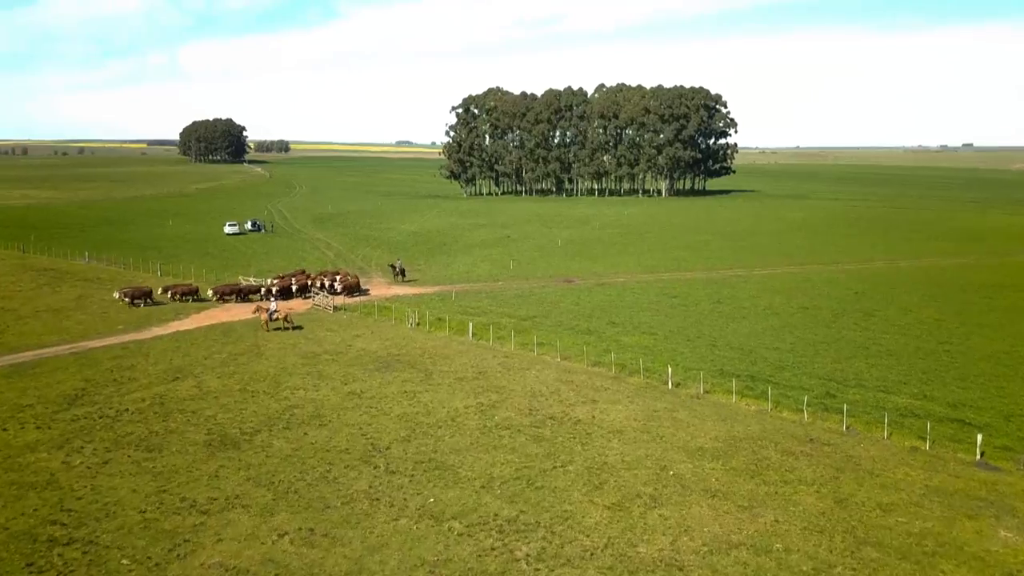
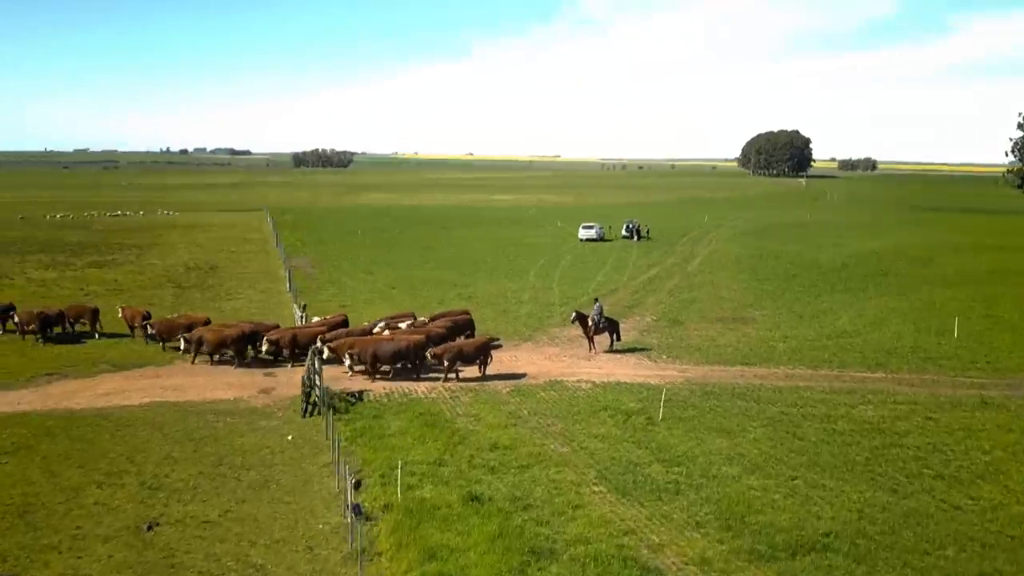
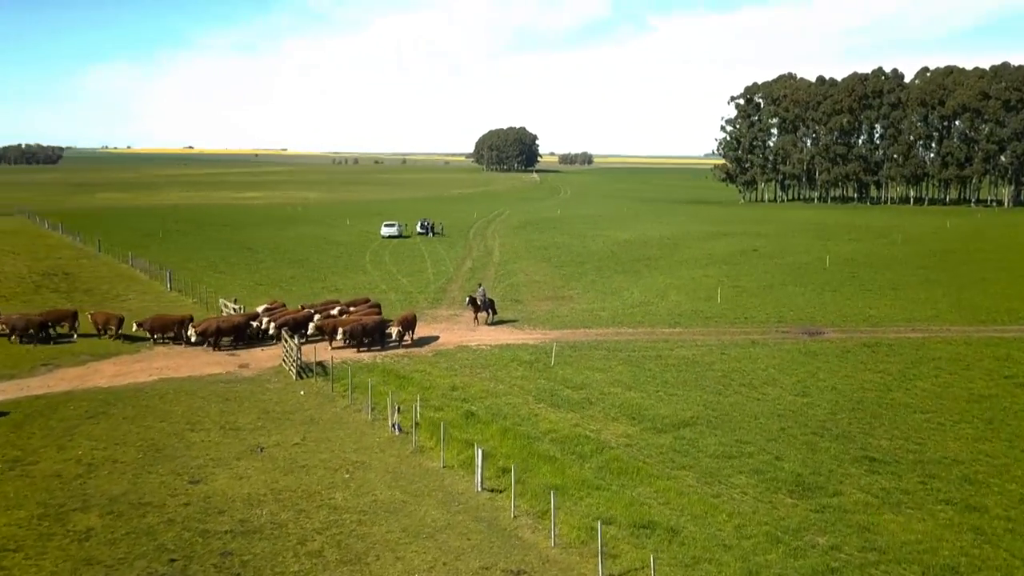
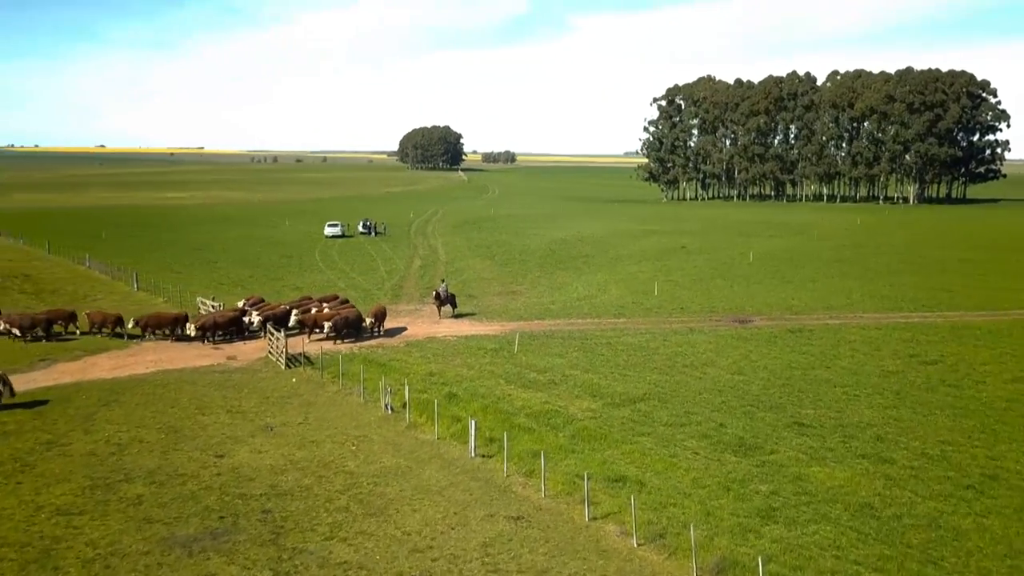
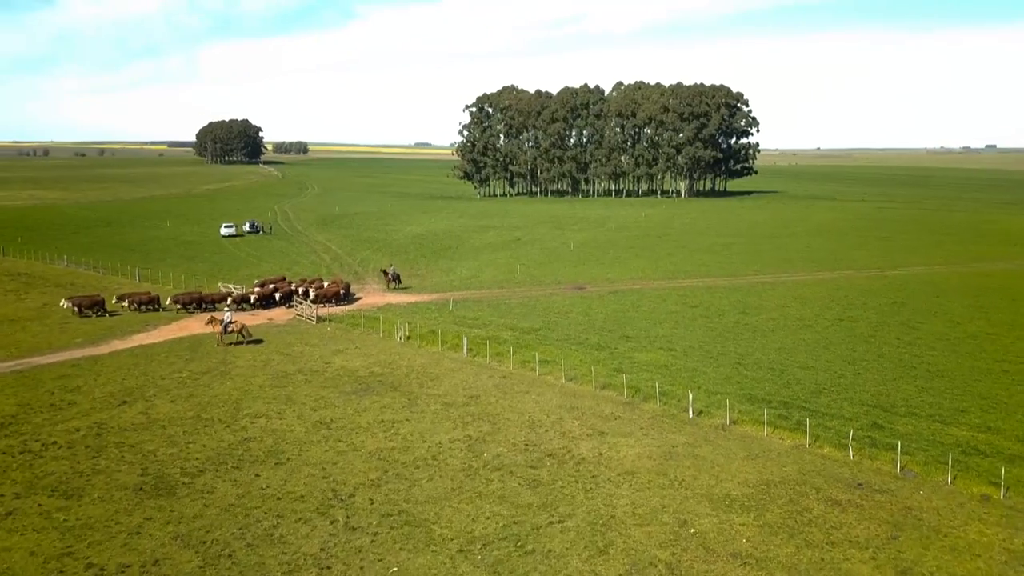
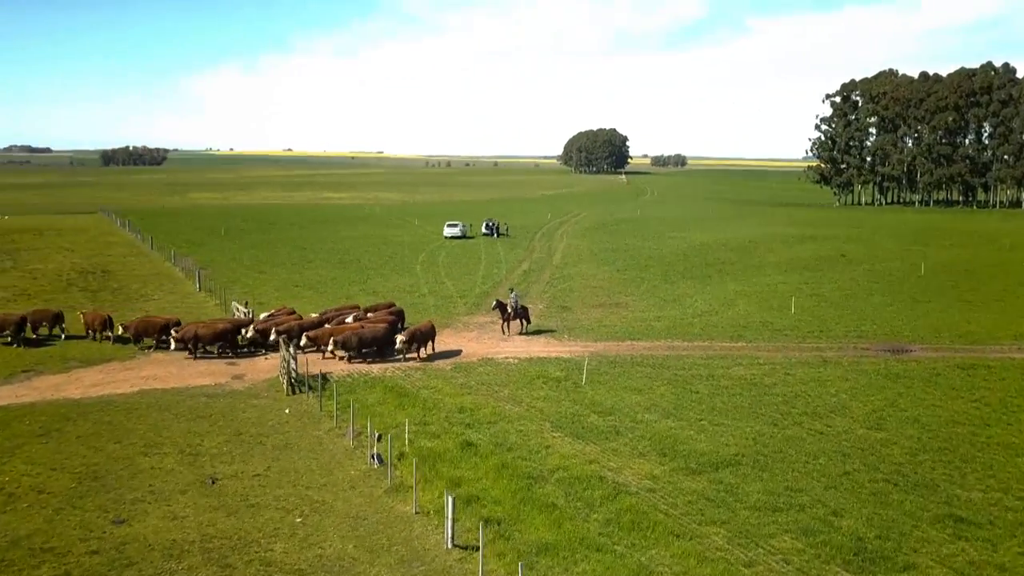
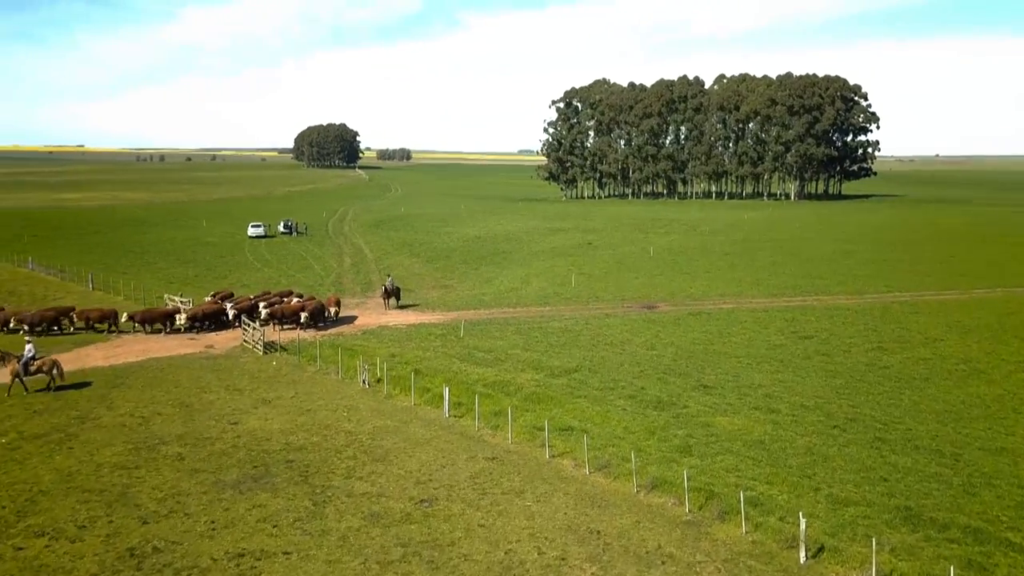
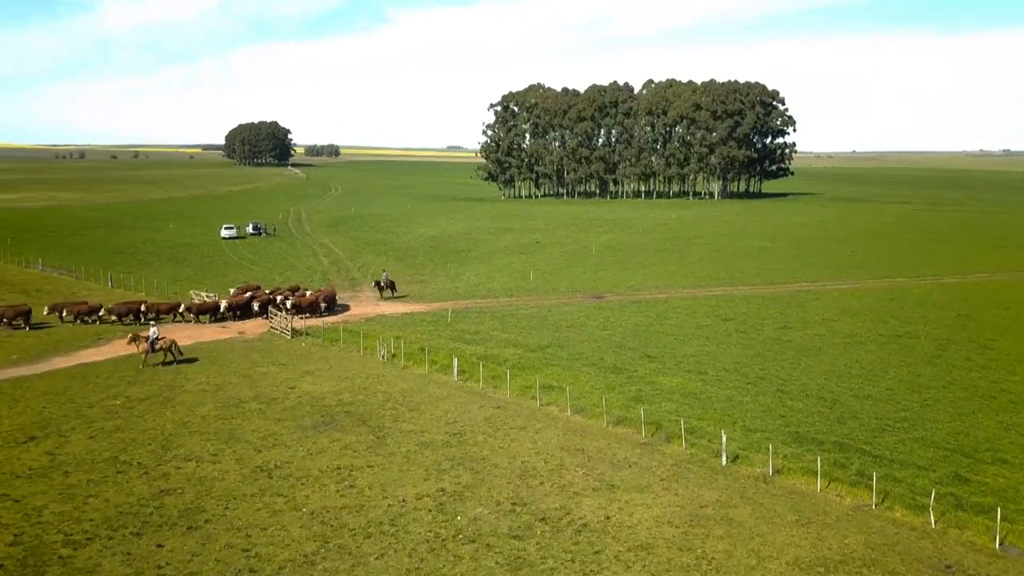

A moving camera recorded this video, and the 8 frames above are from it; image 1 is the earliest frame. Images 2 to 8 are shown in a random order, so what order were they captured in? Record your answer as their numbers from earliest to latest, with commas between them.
5, 8, 7, 4, 3, 6, 2
